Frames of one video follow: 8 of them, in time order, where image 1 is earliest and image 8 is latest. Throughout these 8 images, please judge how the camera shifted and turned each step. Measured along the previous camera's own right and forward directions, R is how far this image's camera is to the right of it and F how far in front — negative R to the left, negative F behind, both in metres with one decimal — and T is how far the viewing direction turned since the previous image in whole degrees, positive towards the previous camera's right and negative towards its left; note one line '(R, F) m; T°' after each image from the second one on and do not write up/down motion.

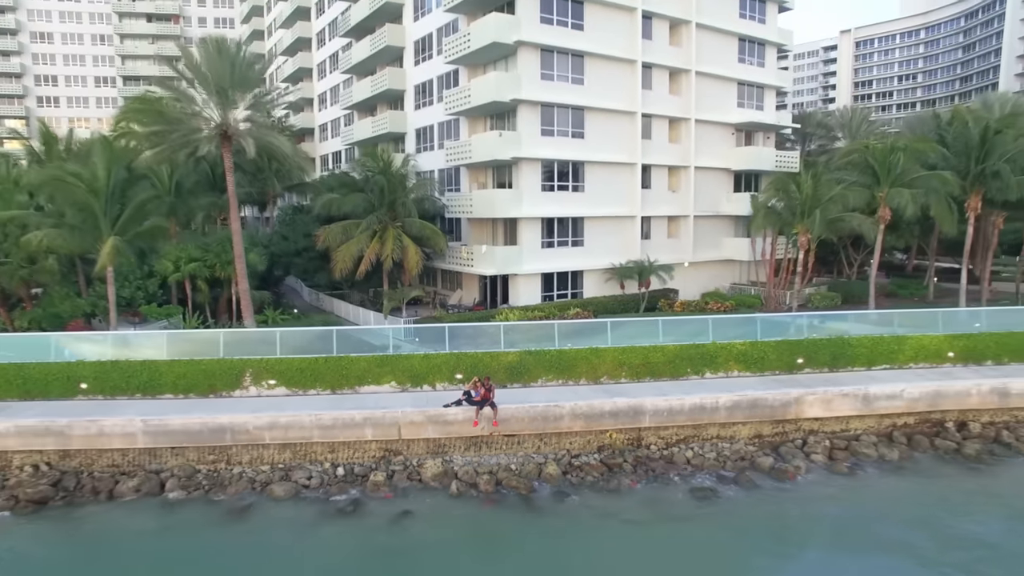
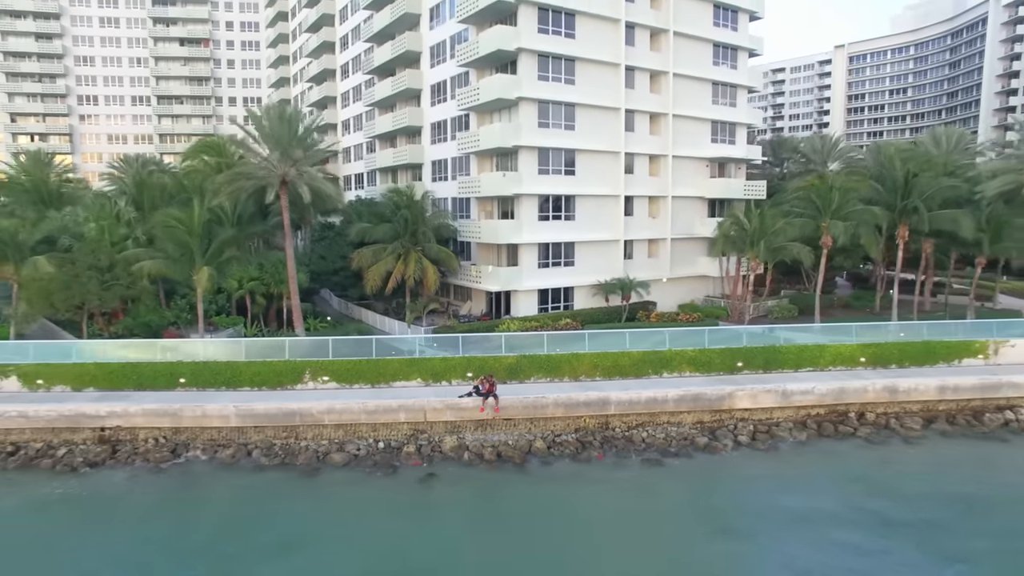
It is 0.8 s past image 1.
(+0.4, -5.7) m; -1°
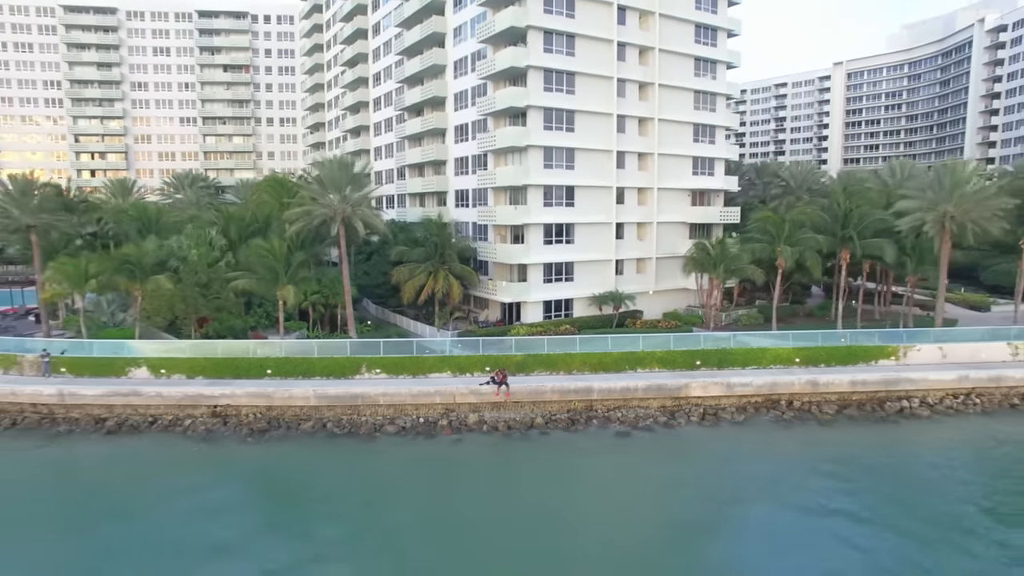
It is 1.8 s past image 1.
(+0.3, -7.7) m; -1°
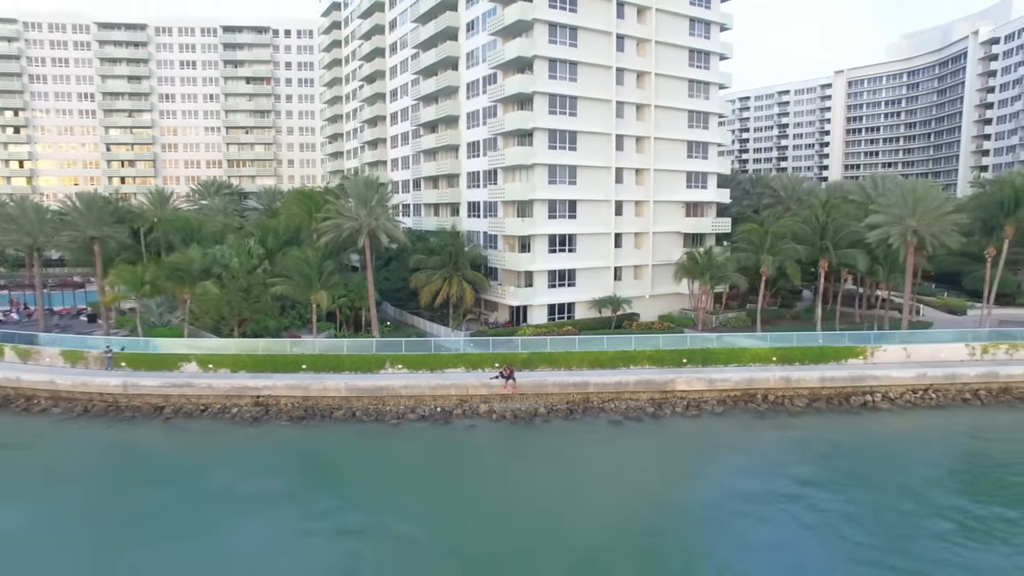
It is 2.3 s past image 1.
(+0.1, -4.2) m; -1°
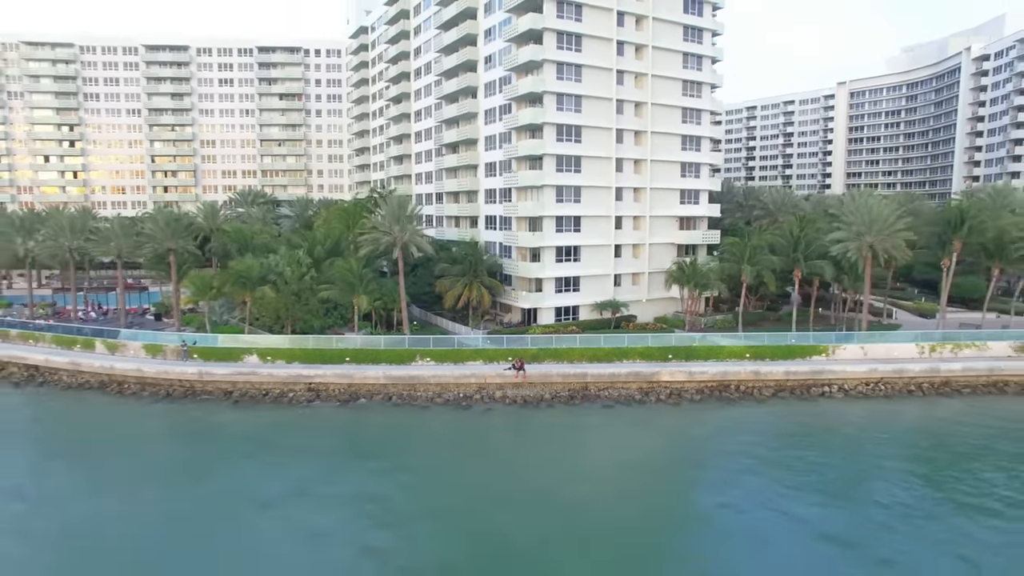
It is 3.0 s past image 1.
(+0.3, -6.8) m; -1°
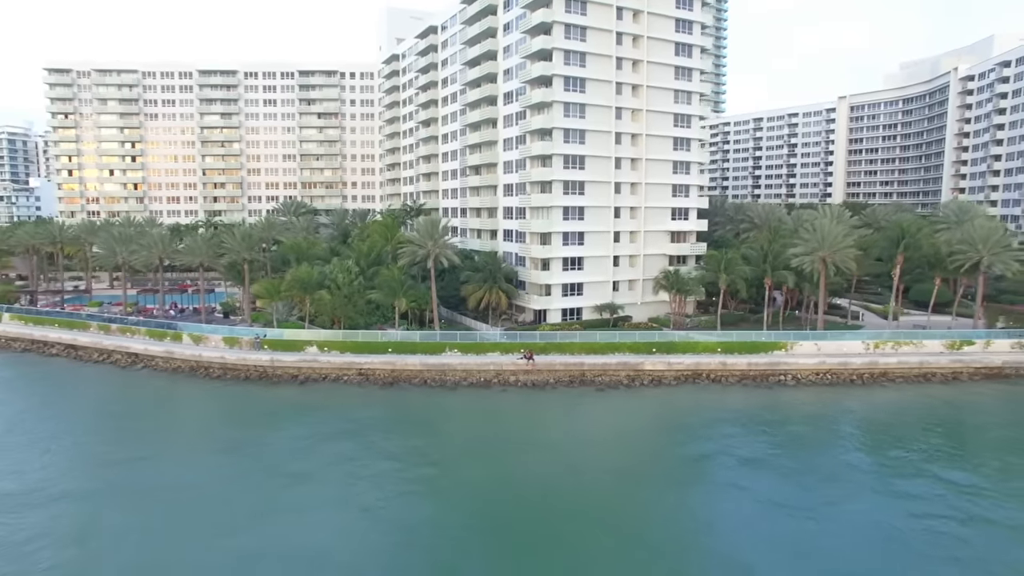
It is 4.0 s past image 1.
(+0.6, -9.8) m; -2°
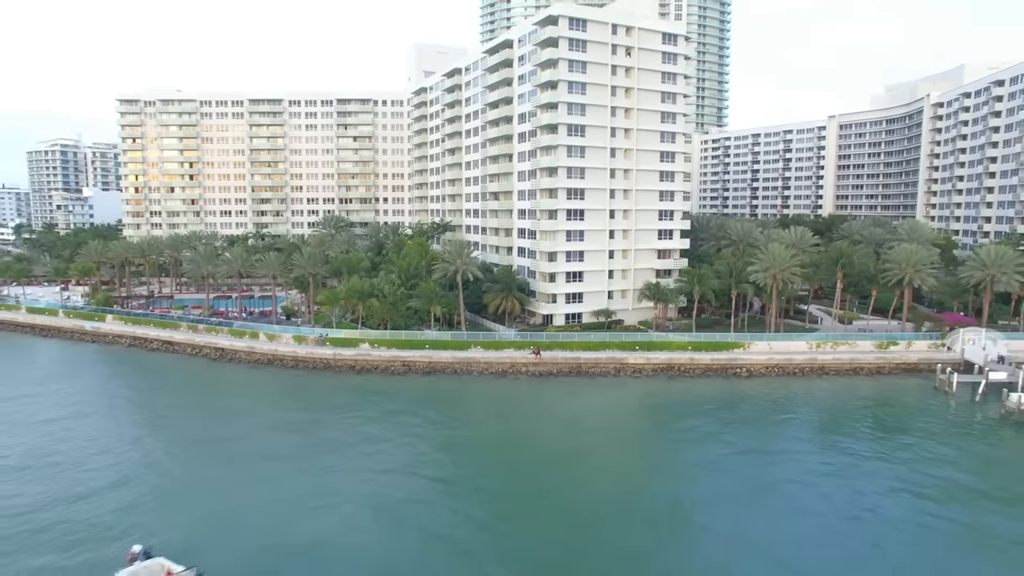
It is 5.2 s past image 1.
(+0.4, -13.7) m; -1°
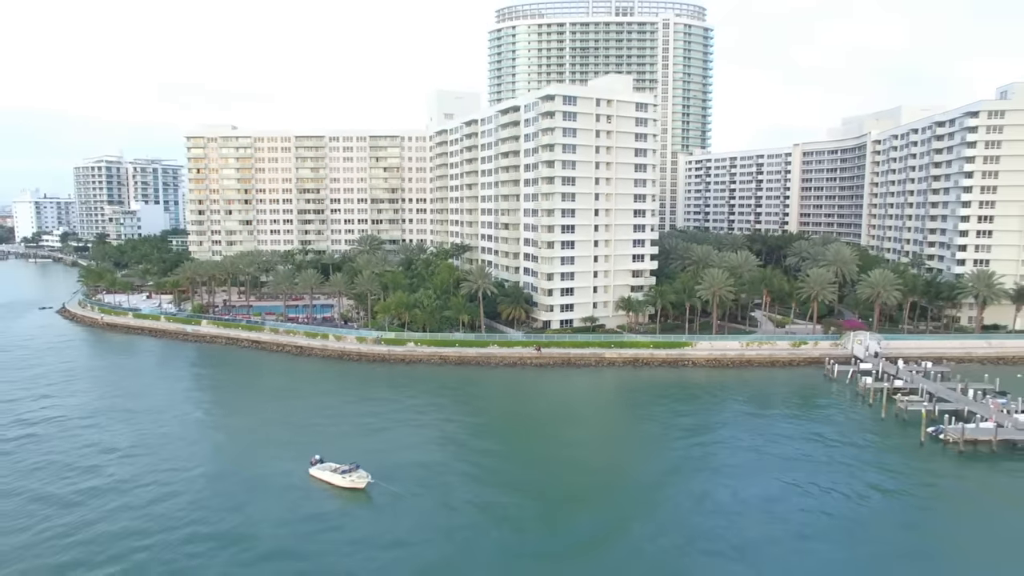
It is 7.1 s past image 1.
(-0.8, -23.4) m; 0°
